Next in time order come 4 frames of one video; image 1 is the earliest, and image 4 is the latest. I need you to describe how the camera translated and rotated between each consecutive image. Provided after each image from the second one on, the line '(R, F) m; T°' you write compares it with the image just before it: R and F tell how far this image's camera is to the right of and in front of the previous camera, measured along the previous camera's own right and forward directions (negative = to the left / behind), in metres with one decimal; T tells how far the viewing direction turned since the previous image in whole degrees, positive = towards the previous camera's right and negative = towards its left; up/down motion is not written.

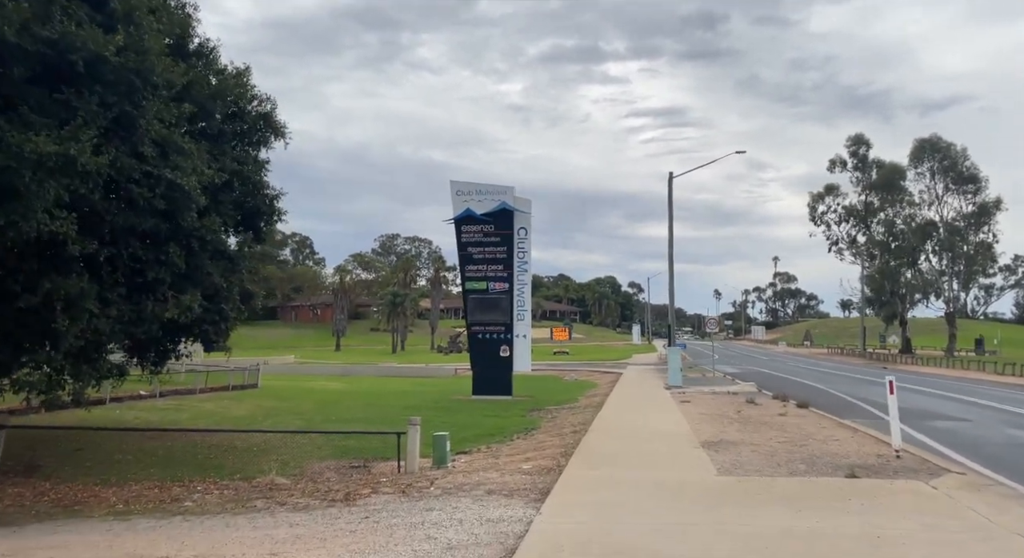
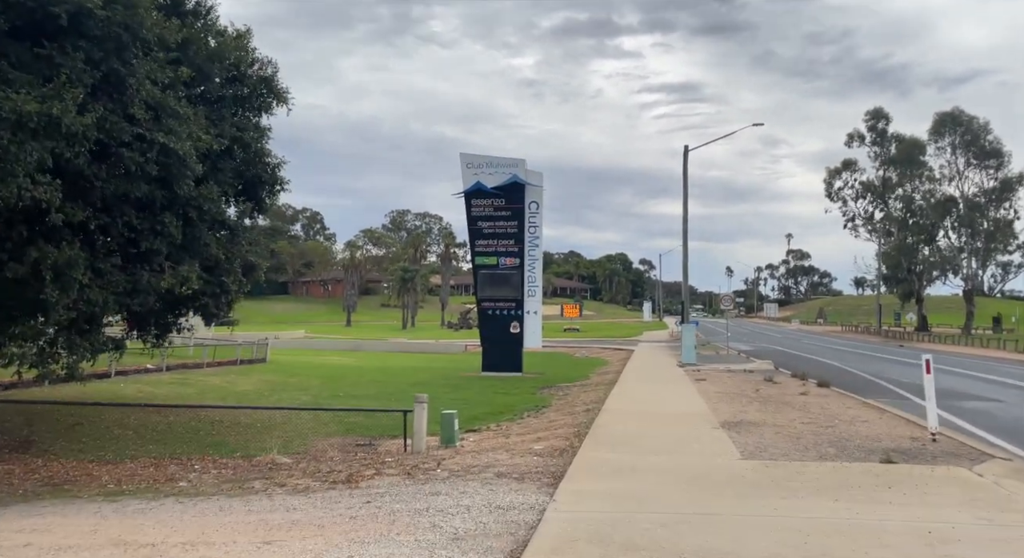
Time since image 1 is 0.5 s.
(0.0, +0.7) m; -1°
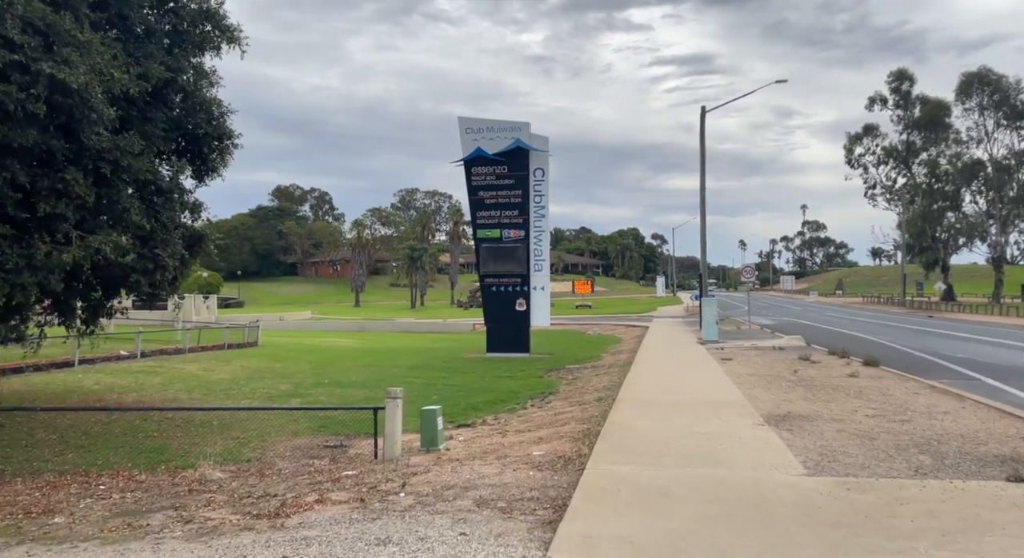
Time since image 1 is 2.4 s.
(+0.3, +2.7) m; -1°
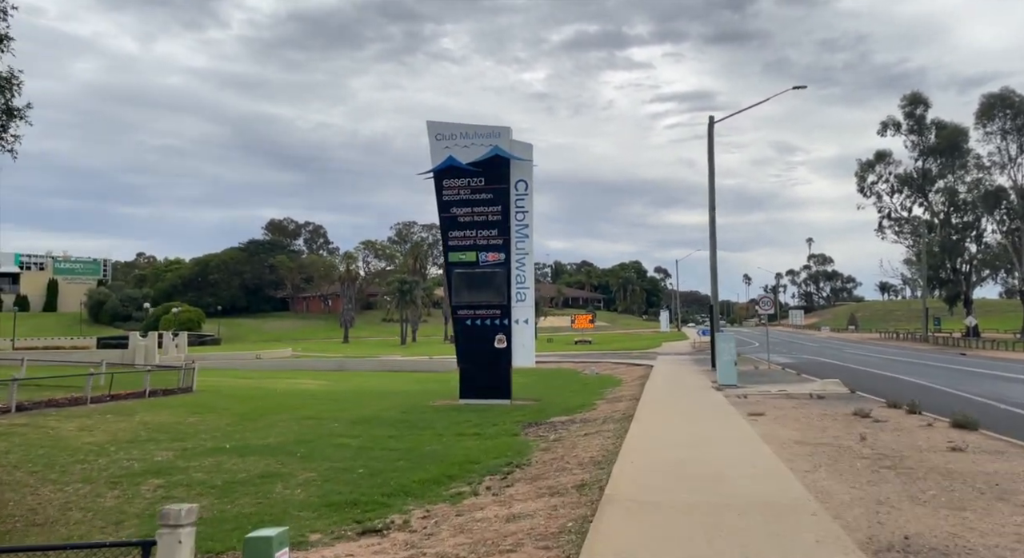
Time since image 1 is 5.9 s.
(+0.8, +5.2) m; 0°
